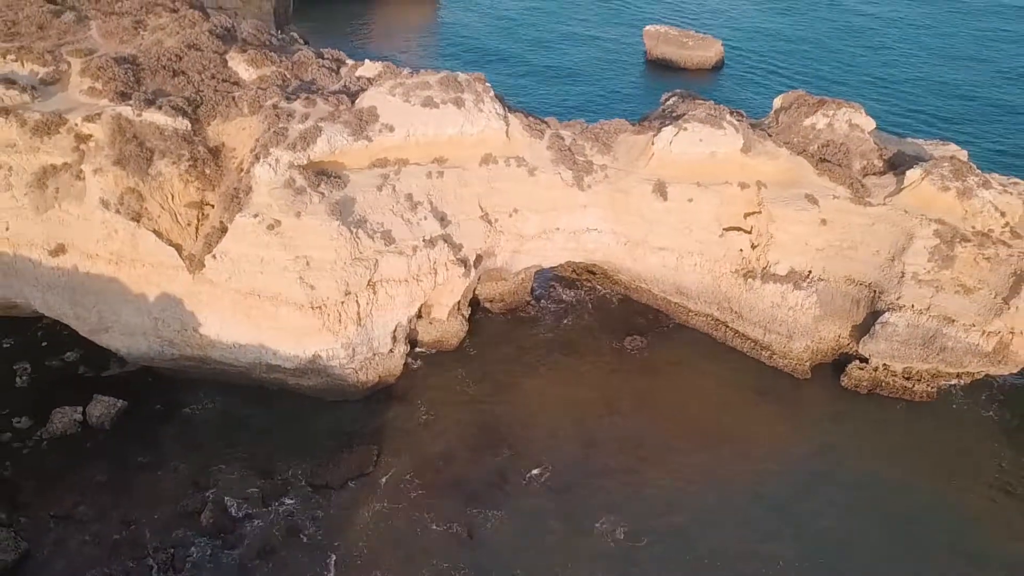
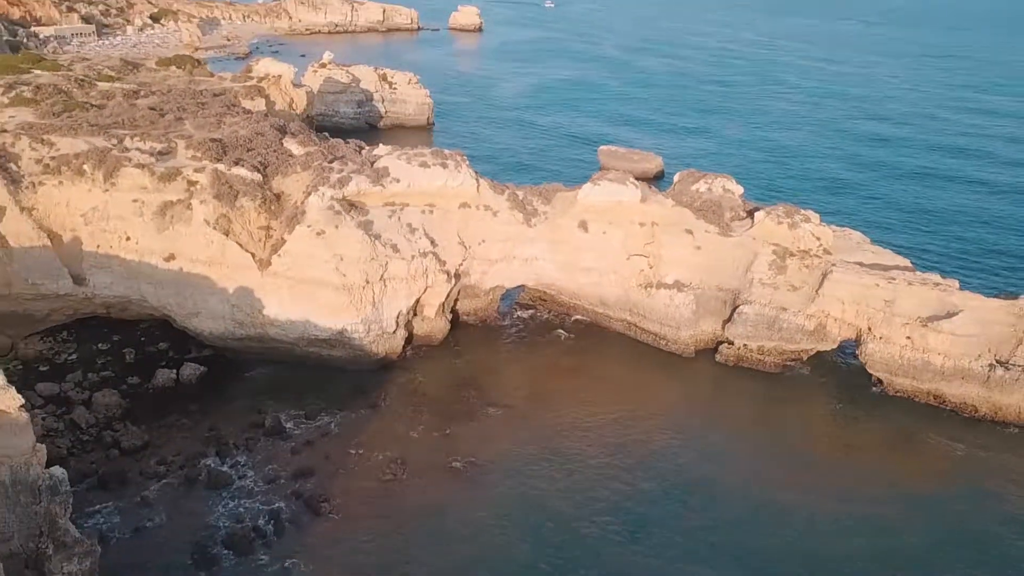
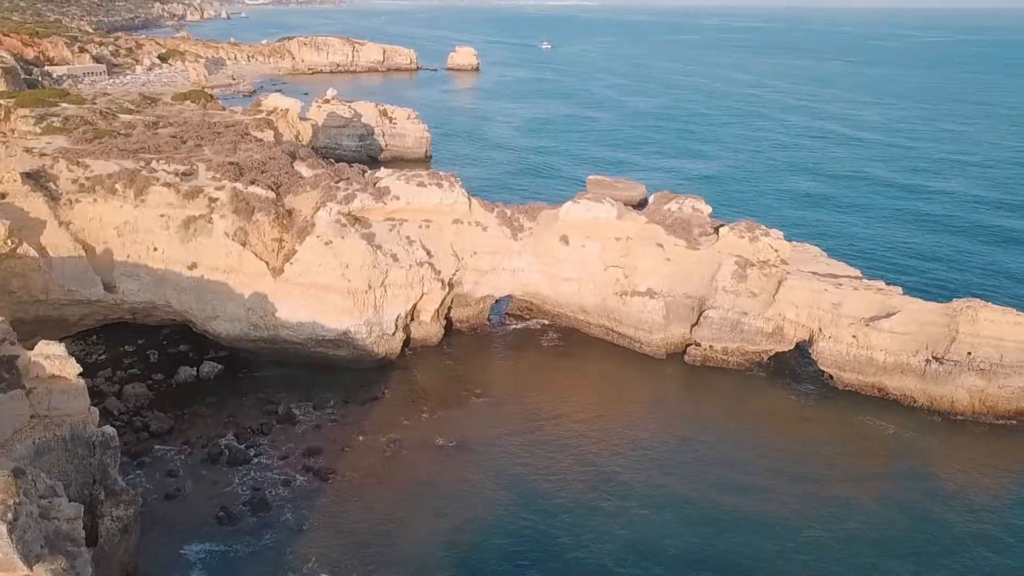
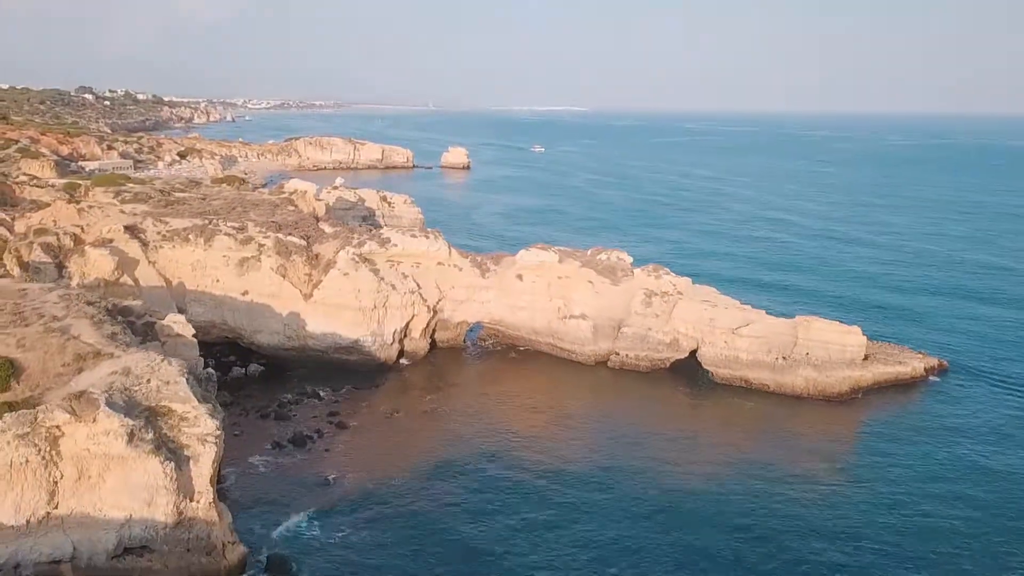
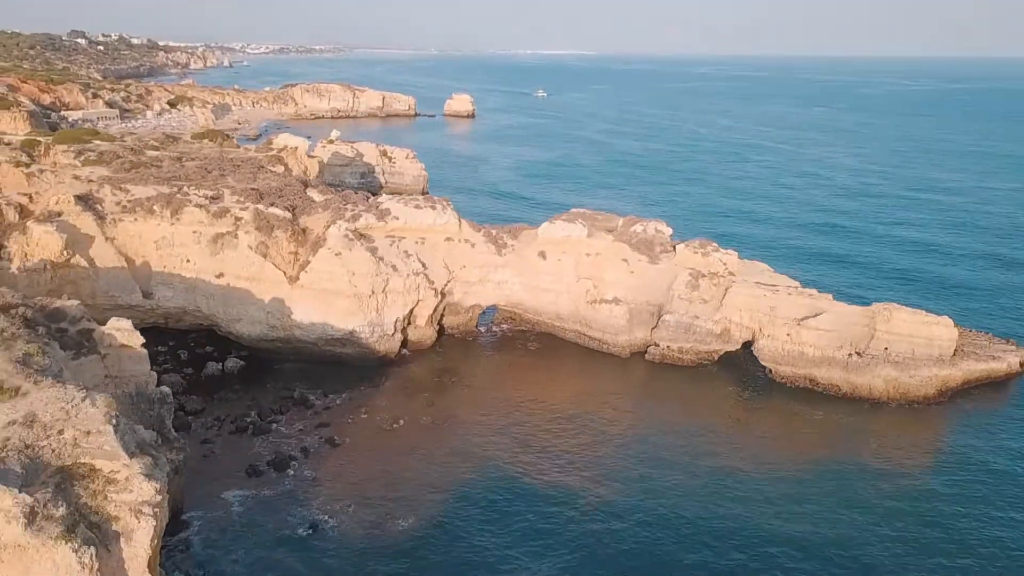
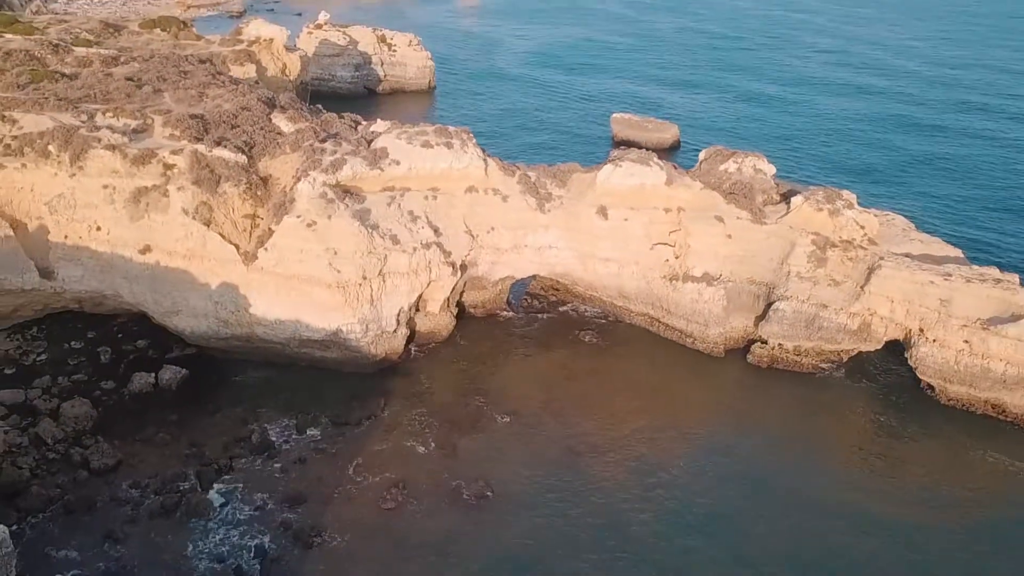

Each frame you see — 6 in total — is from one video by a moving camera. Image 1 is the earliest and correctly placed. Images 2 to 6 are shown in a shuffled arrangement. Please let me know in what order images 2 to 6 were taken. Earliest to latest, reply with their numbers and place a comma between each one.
6, 2, 3, 5, 4
